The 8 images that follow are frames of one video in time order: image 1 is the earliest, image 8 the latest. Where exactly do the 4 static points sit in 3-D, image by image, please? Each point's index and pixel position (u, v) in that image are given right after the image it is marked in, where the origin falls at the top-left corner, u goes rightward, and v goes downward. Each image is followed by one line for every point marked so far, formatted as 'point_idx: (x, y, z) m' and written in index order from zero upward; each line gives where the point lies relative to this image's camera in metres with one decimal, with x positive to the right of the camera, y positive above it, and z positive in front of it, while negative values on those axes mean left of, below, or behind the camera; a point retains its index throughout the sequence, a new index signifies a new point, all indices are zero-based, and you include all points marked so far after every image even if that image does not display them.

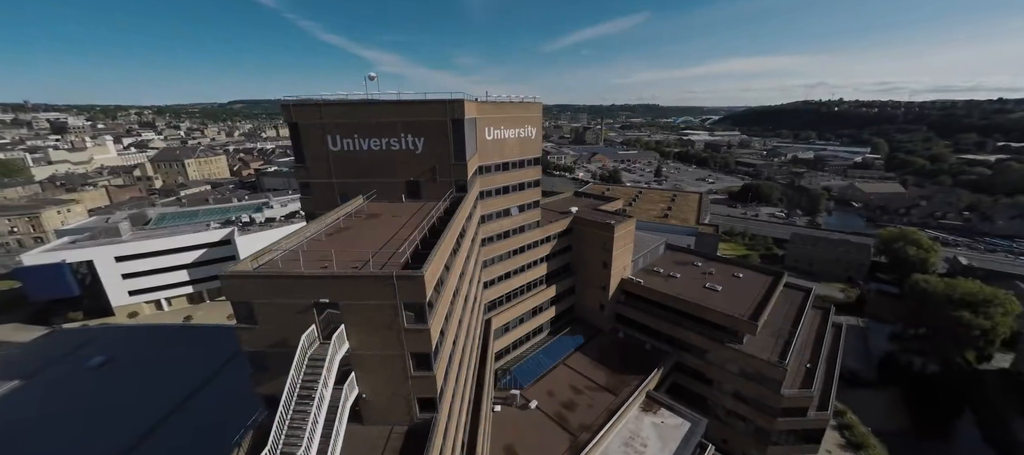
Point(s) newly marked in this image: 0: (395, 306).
0: (-3.7, -2.6, +12.1) m
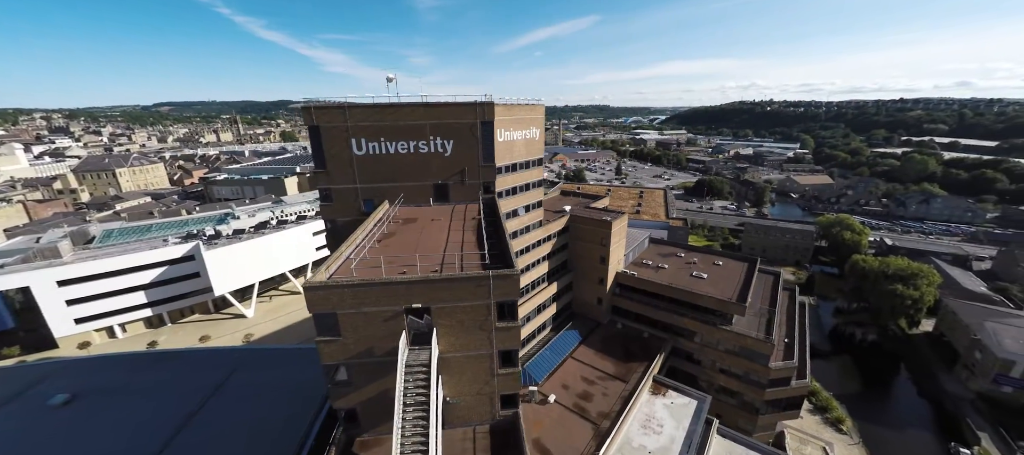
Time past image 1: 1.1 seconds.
0: (-0.7, -2.6, +12.3) m
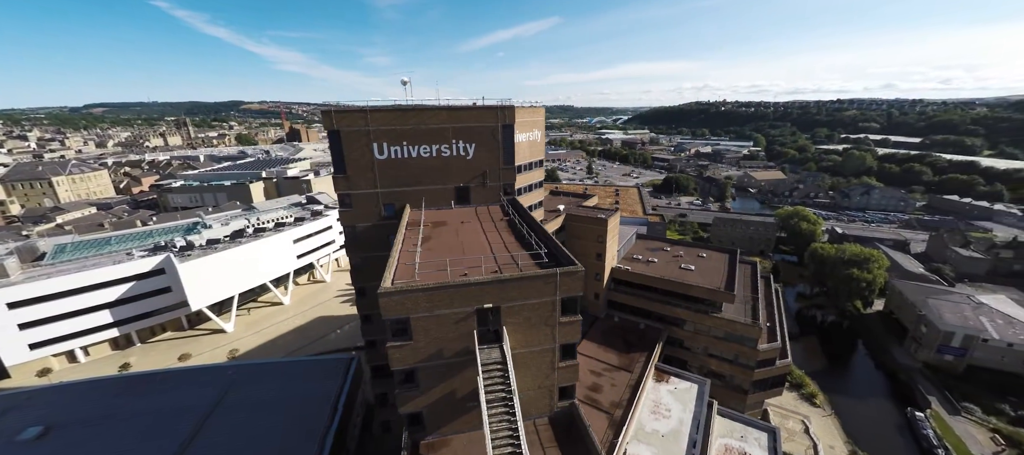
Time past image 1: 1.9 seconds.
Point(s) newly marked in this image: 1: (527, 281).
0: (+1.5, -2.6, +12.9) m
1: (+0.5, -1.8, +12.4) m
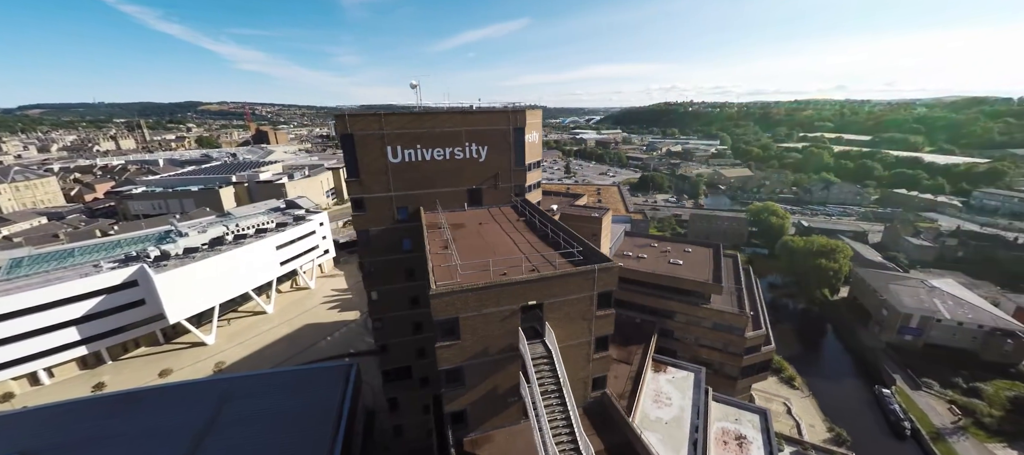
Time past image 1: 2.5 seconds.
0: (+3.0, -2.6, +13.5) m
1: (+2.0, -1.8, +12.9) m
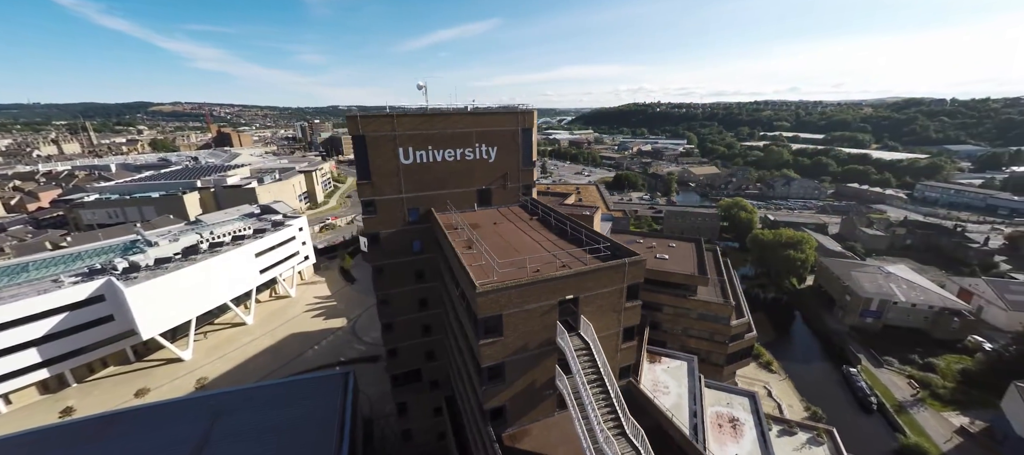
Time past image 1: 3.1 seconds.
0: (+4.3, -2.4, +14.1) m
1: (+3.4, -1.7, +13.4) m
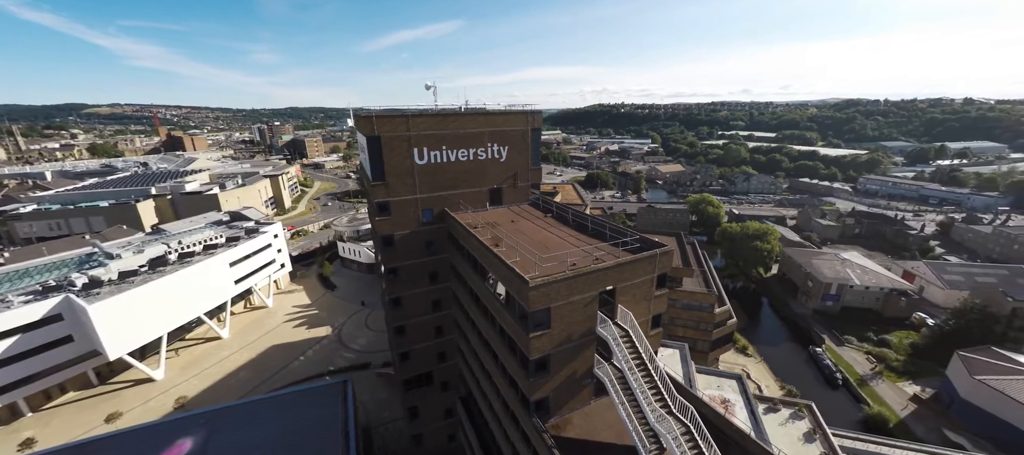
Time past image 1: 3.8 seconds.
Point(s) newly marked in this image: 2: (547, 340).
0: (+5.9, -2.1, +14.9) m
1: (+5.0, -1.4, +14.1) m
2: (+1.3, -4.1, +13.1) m
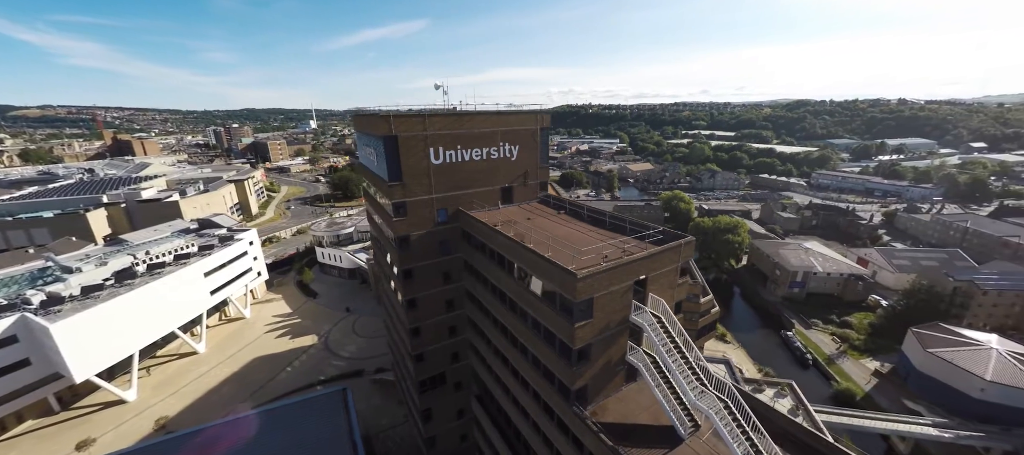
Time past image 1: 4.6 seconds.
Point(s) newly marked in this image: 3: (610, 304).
0: (+7.3, -1.8, +15.7) m
1: (+6.4, -1.1, +14.9) m
2: (+3.0, -3.9, +13.6) m
3: (+3.8, -3.0, +13.8) m
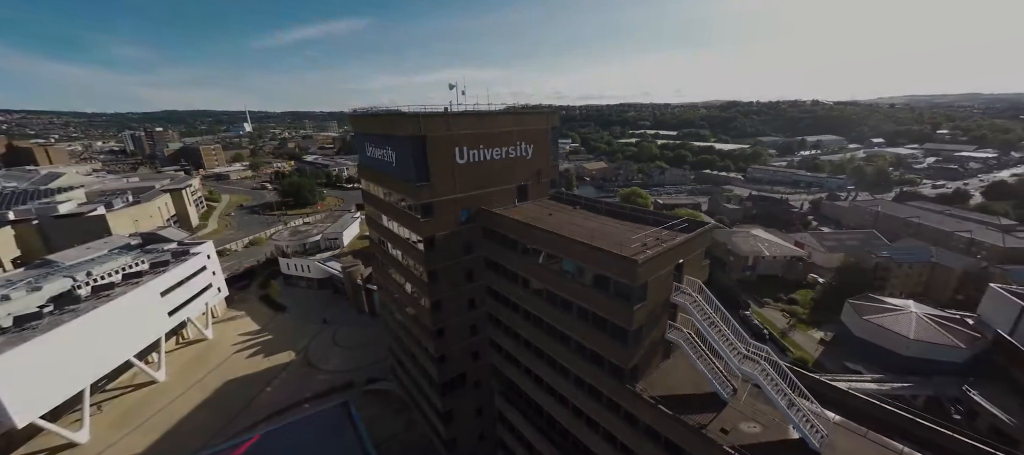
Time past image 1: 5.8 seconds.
0: (+9.4, -1.2, +17.4) m
1: (+8.6, -0.5, +16.5) m
2: (+5.5, -3.5, +14.8) m
3: (+6.2, -2.6, +15.1) m
